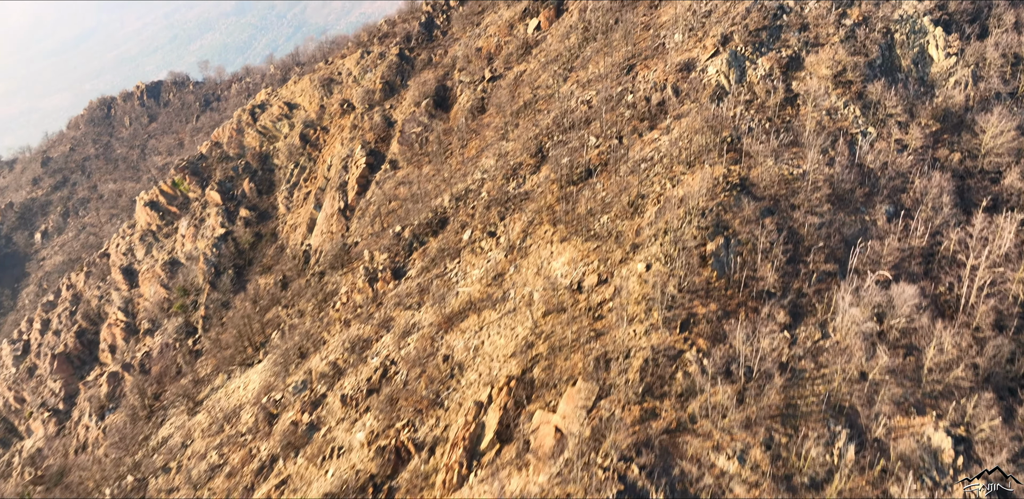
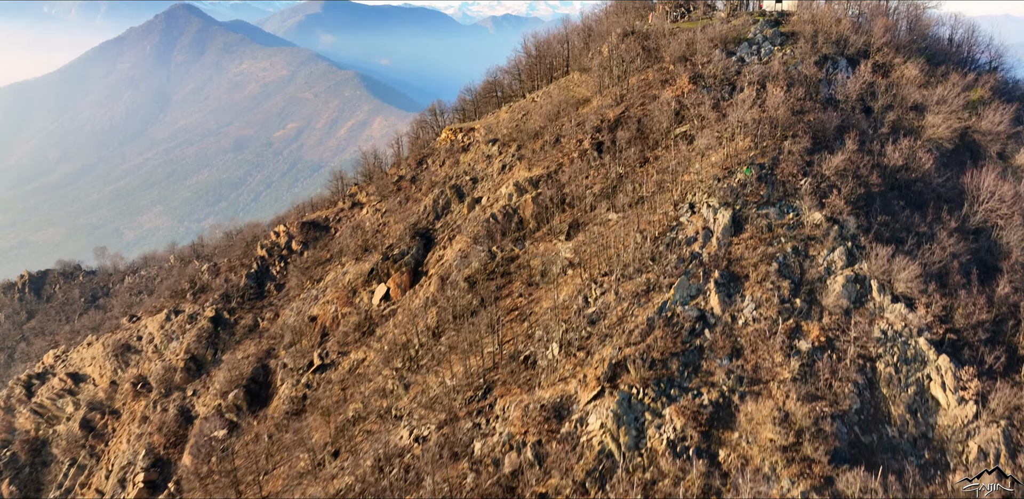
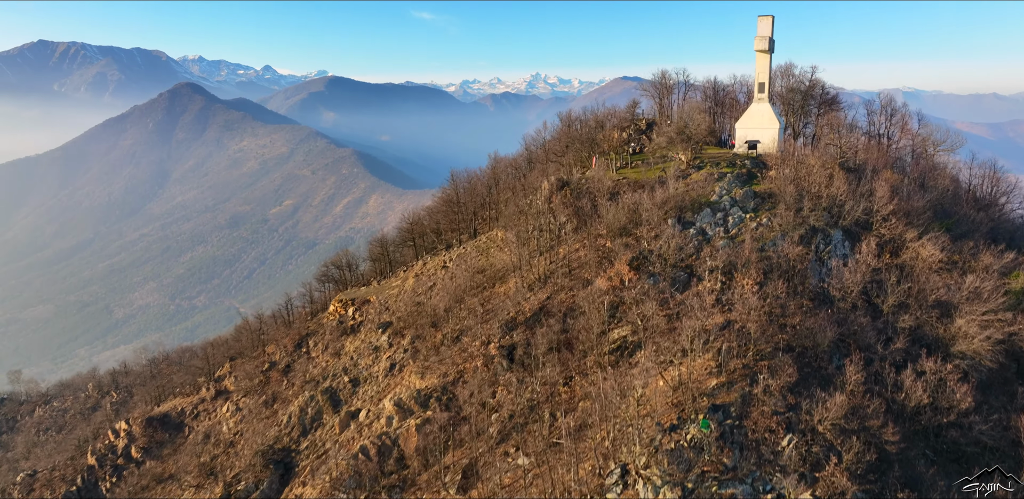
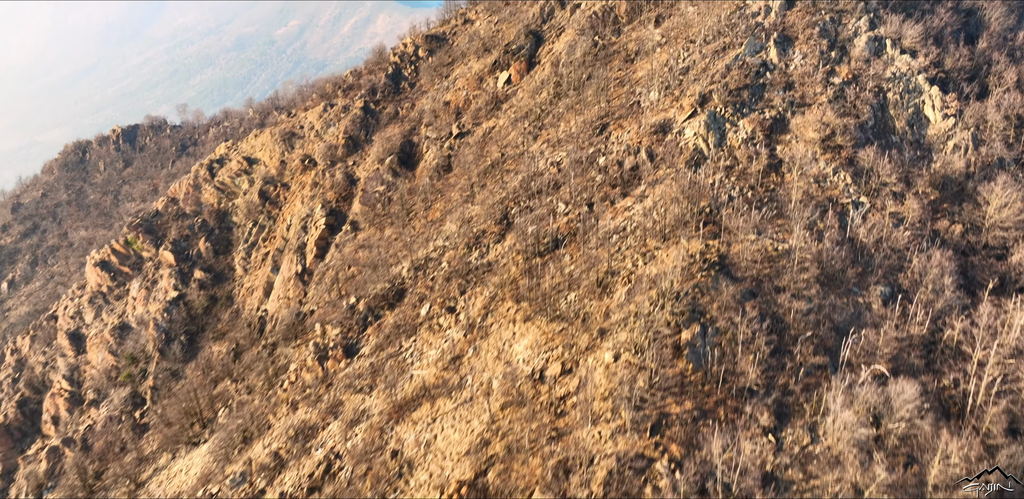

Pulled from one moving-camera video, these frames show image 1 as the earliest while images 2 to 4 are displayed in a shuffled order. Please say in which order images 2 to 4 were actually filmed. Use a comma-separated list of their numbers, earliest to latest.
4, 2, 3
